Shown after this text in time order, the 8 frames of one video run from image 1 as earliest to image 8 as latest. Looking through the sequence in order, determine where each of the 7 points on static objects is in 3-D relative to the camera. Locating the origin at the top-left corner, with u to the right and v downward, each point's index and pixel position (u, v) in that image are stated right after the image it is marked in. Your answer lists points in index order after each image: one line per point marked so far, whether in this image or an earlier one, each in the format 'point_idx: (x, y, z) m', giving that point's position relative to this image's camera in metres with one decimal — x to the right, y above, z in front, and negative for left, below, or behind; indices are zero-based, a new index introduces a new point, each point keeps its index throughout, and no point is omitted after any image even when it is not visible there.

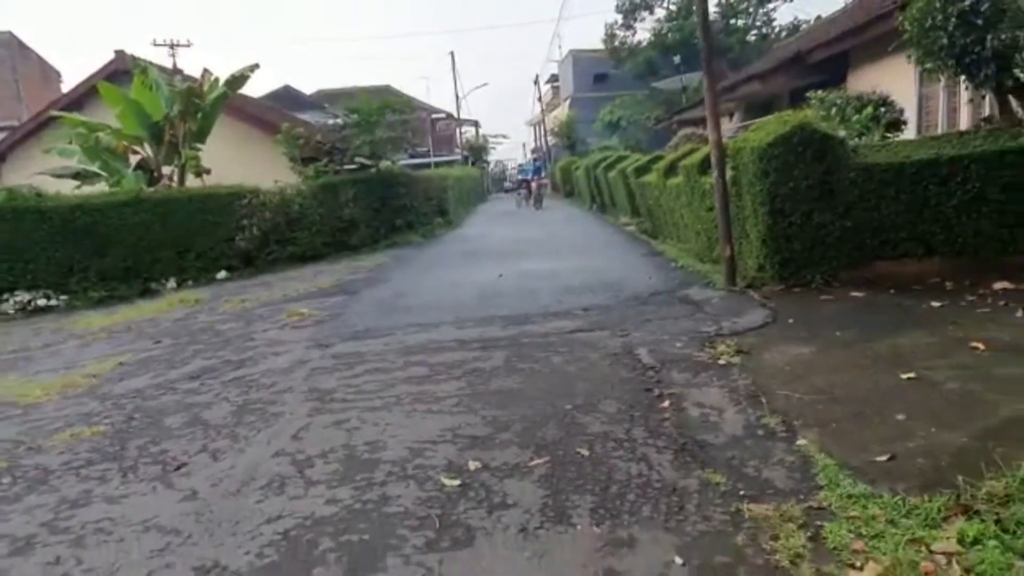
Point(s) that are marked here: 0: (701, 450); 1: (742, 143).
0: (+1.1, -0.9, +4.4) m
1: (+2.6, +1.6, +8.6) m
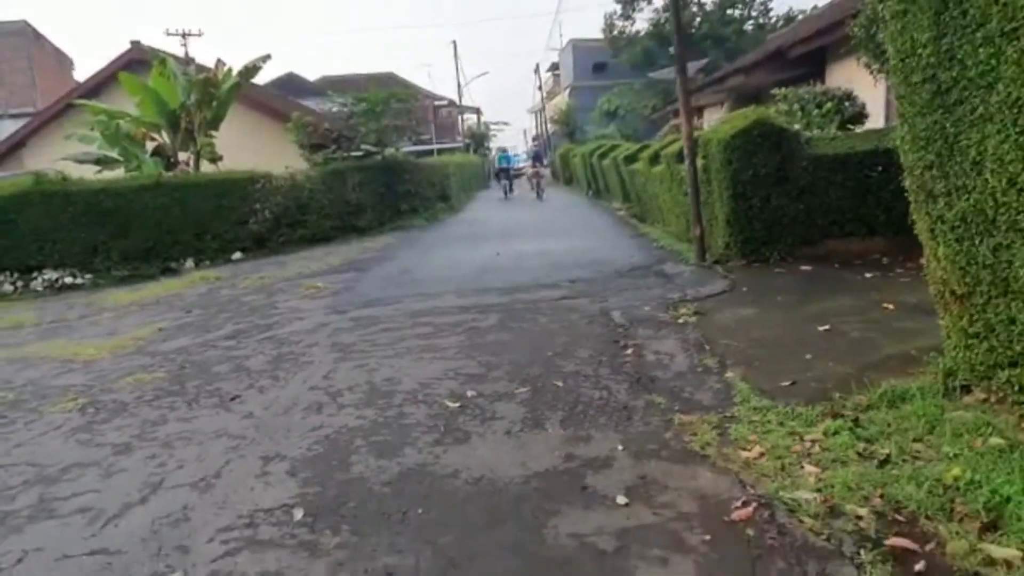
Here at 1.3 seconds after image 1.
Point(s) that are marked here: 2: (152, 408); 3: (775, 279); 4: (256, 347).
0: (+1.0, -0.7, +5.5) m
1: (+2.5, +2.0, +9.7) m
2: (-2.9, -1.0, +6.1) m
3: (+2.9, +0.1, +8.3) m
4: (-2.7, -0.6, +8.1) m
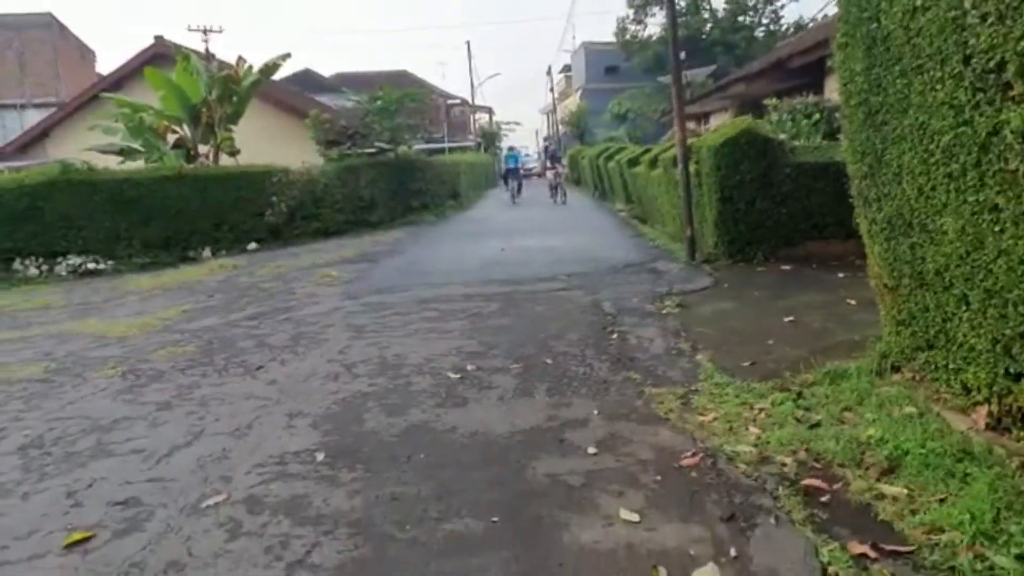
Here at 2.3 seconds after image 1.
0: (+1.0, -0.6, +6.2) m
1: (+2.6, +2.0, +10.4) m
2: (-2.9, -0.8, +6.9) m
3: (+2.9, +0.1, +9.0) m
4: (-2.7, -0.4, +8.8) m
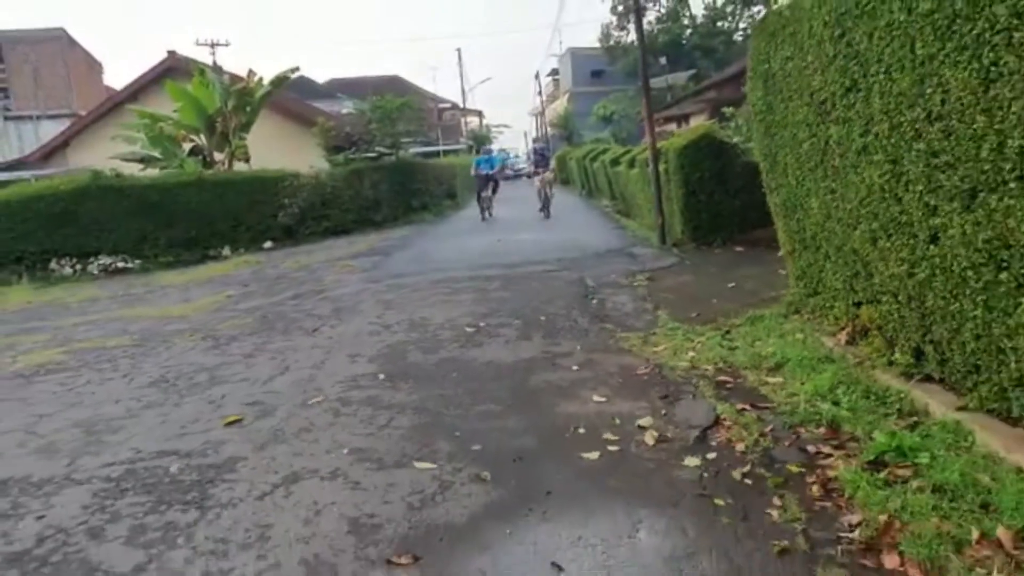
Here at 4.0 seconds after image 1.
0: (+1.0, -0.3, +8.1) m
1: (+2.6, +2.3, +12.3) m
2: (-2.9, -0.6, +8.7) m
3: (+2.9, +0.5, +10.9) m
4: (-2.7, -0.2, +10.6) m
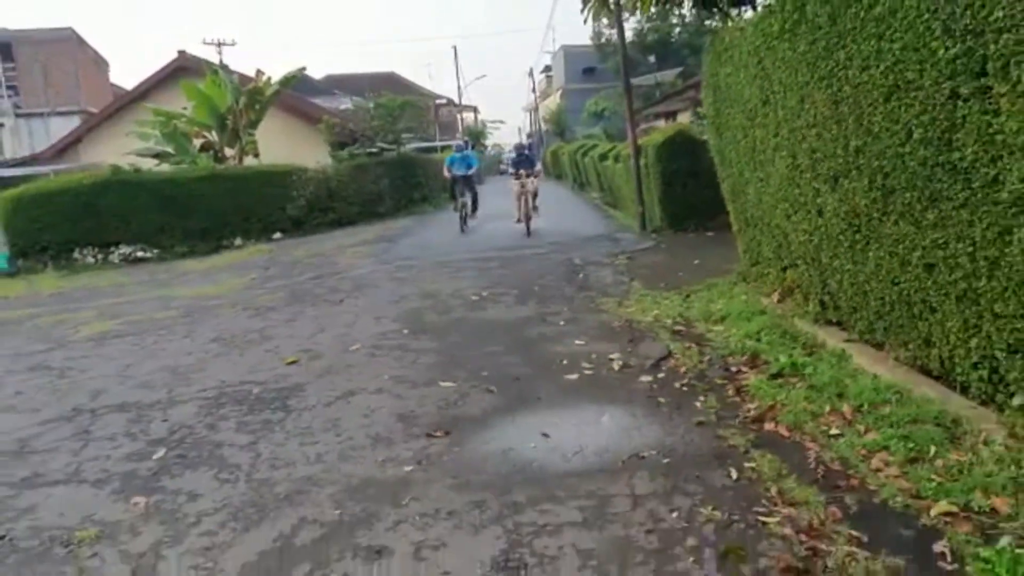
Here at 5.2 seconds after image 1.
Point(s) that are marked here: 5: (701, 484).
0: (+1.0, 0.0, +9.5) m
1: (+2.5, +2.6, +13.7) m
2: (-3.0, -0.3, +10.1) m
3: (+2.9, +0.8, +12.4) m
4: (-2.8, +0.1, +12.0) m
5: (+0.9, -1.0, +3.8) m
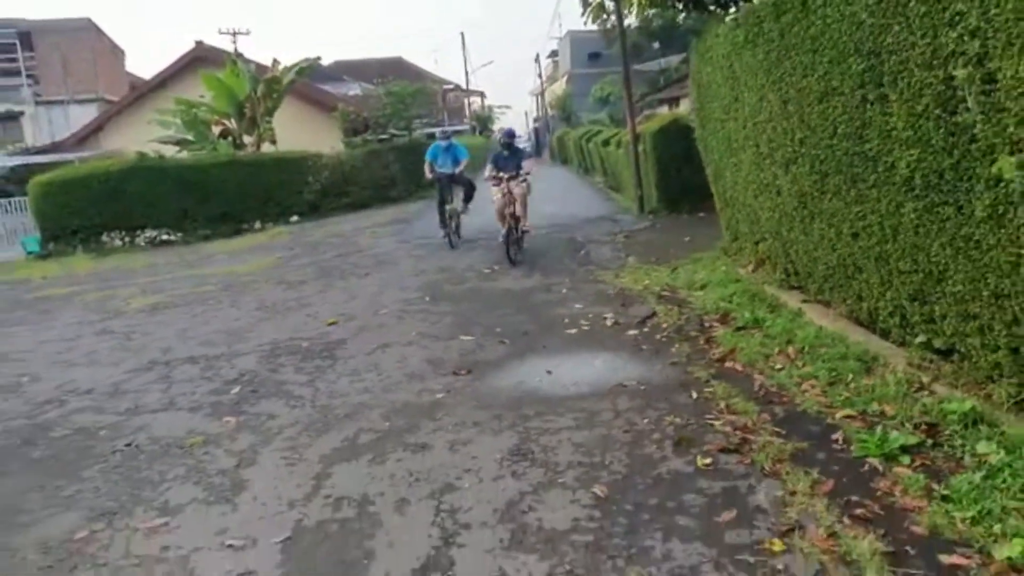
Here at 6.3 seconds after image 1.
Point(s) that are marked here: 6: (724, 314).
0: (+1.1, +0.4, +10.6) m
1: (+2.6, +3.1, +14.8) m
2: (-2.8, +0.1, +11.3) m
3: (+3.0, +1.2, +13.4) m
4: (-2.6, +0.5, +13.2) m
5: (+1.0, -0.7, +4.9) m
6: (+2.0, -0.2, +7.1) m
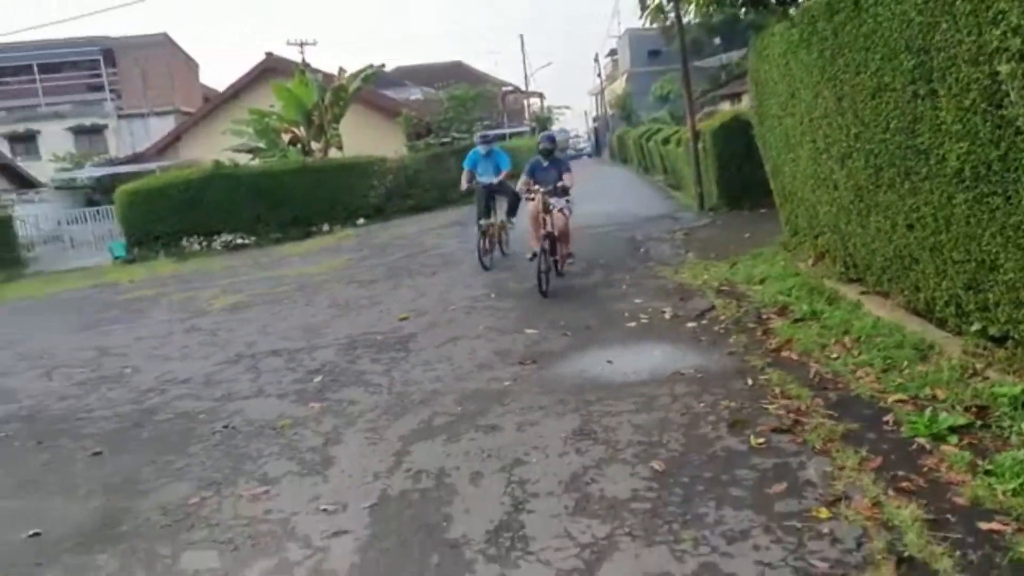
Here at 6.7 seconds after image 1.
0: (+2.0, +0.4, +10.8) m
1: (+3.8, +3.2, +14.8) m
2: (-1.9, +0.1, +11.8) m
3: (+4.1, +1.3, +13.5) m
4: (-1.5, +0.5, +13.7) m
5: (+1.4, -0.7, +5.1) m
6: (+2.6, -0.2, +7.2) m
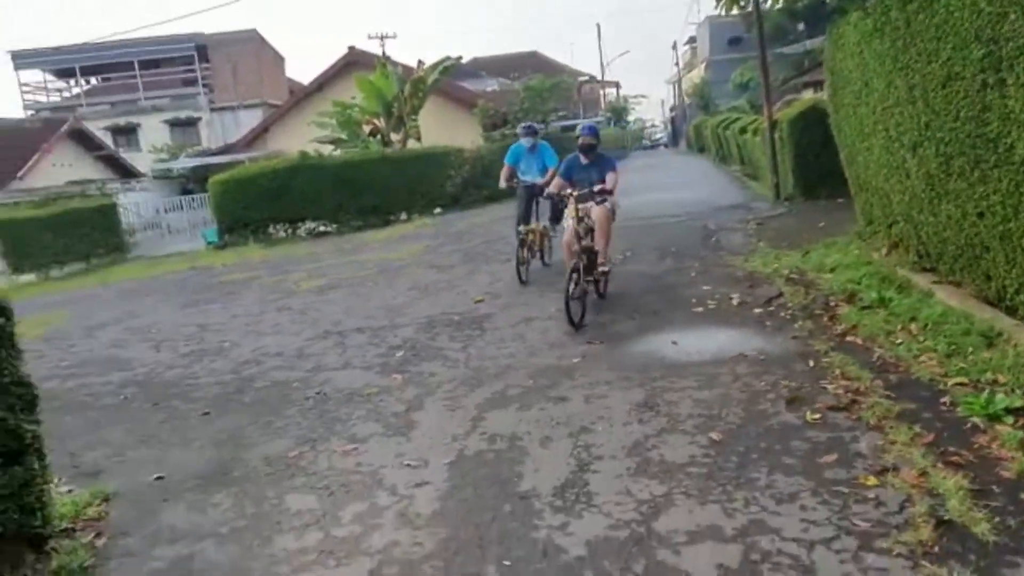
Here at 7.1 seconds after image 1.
0: (+3.0, +0.6, +10.9) m
1: (+5.3, +3.3, +14.7) m
2: (-0.7, +0.4, +12.3) m
3: (+5.4, +1.4, +13.4) m
4: (-0.2, +0.8, +14.1) m
5: (+1.9, -0.6, +5.3) m
6: (+3.3, -0.1, +7.3) m
